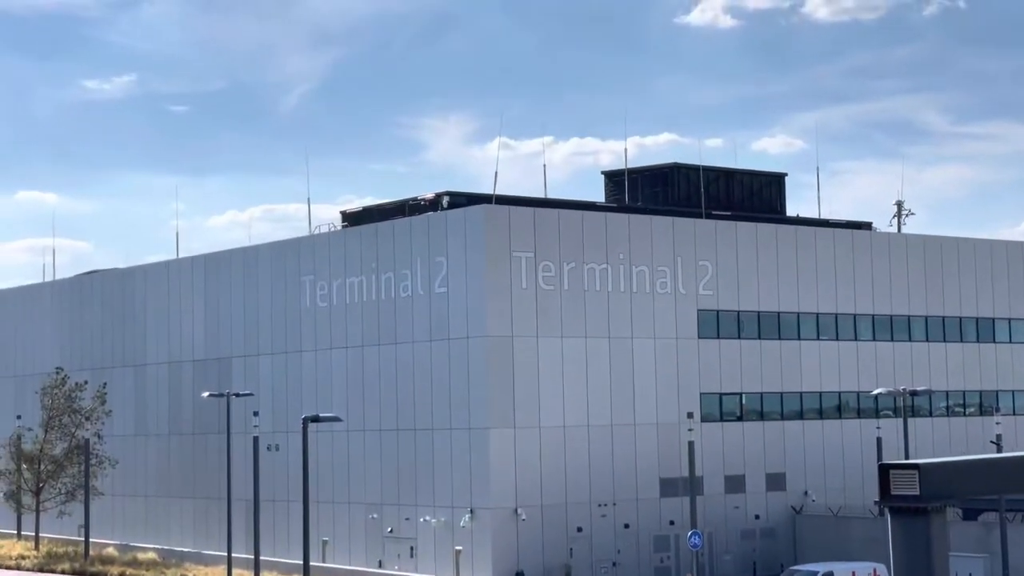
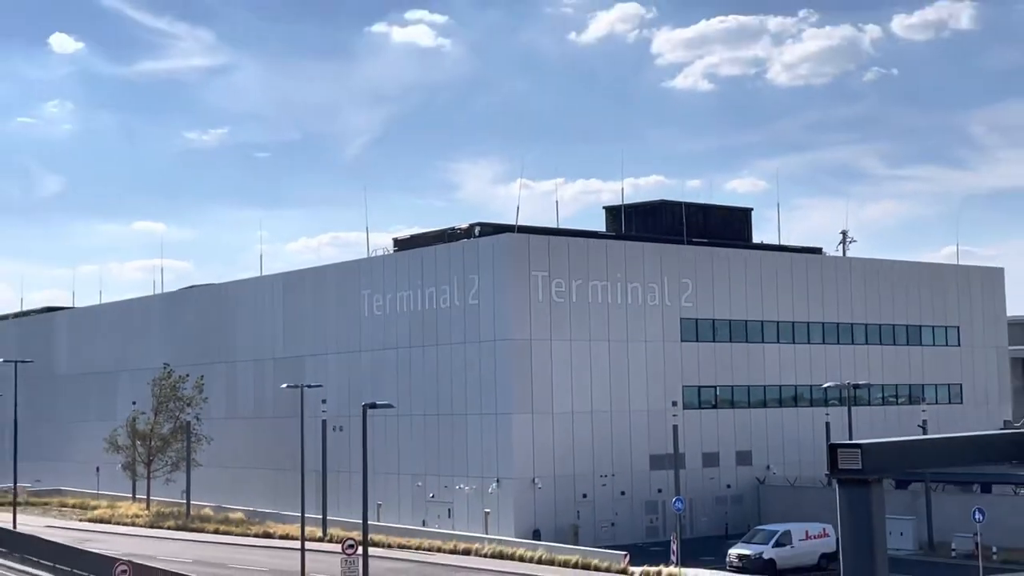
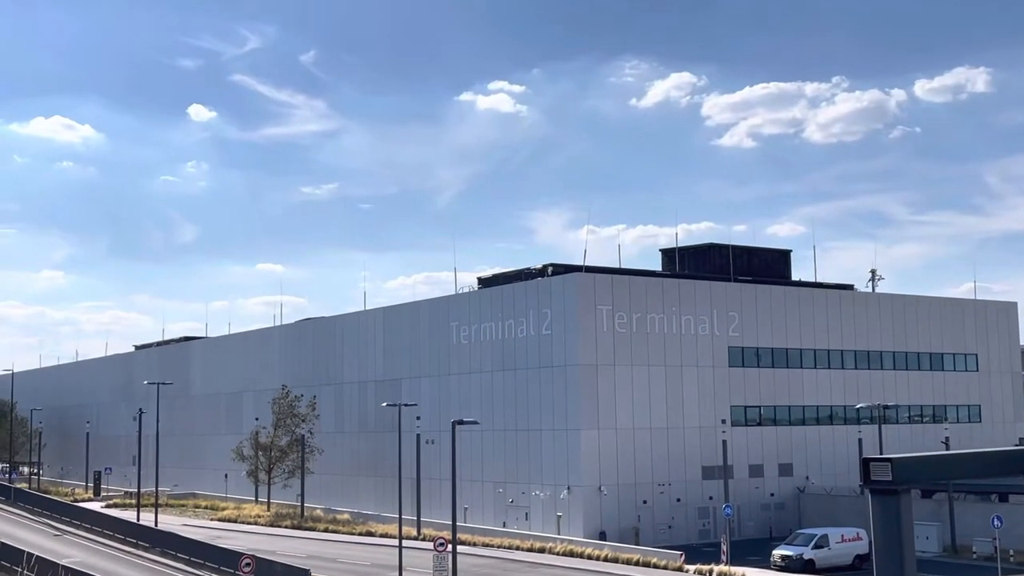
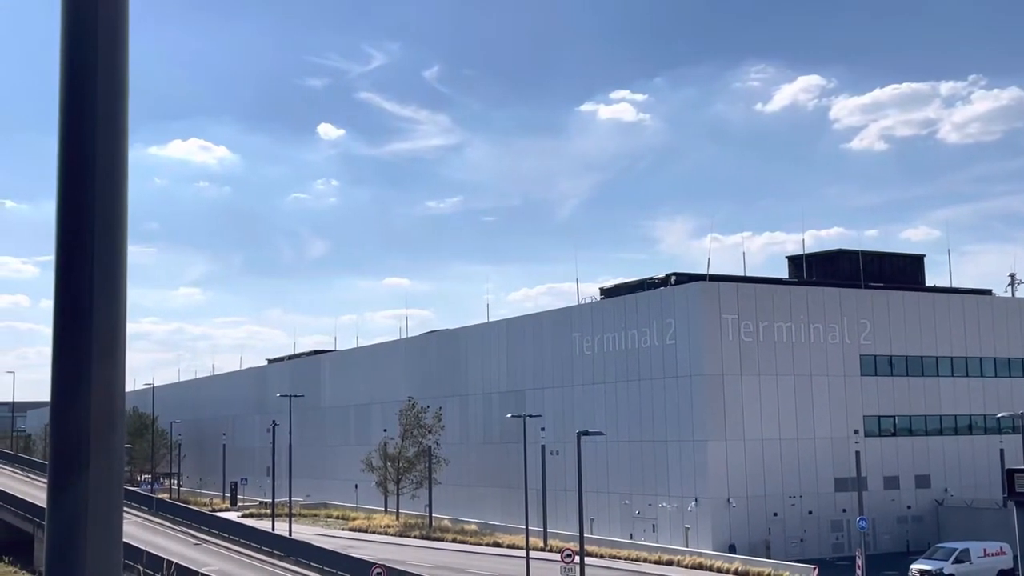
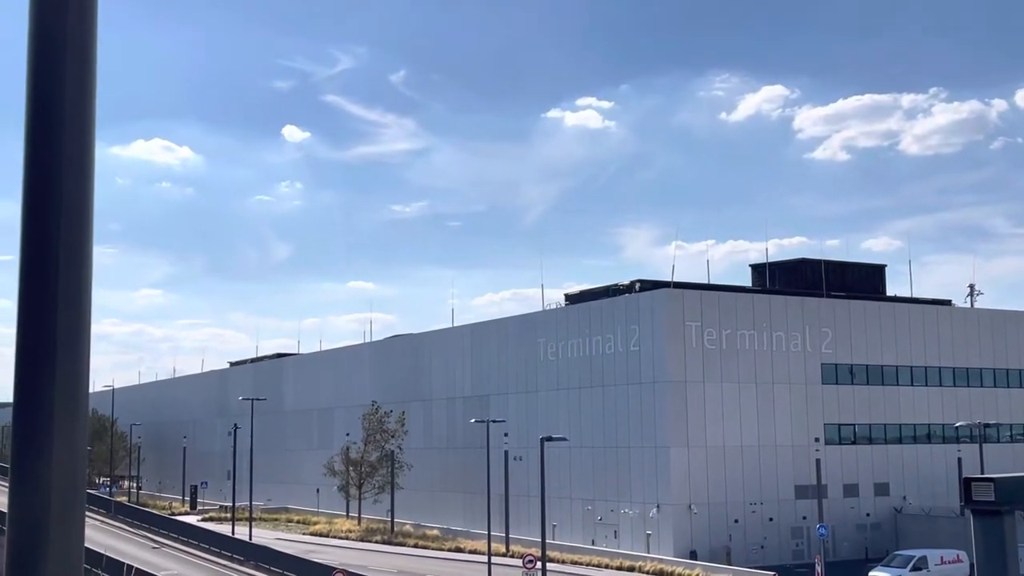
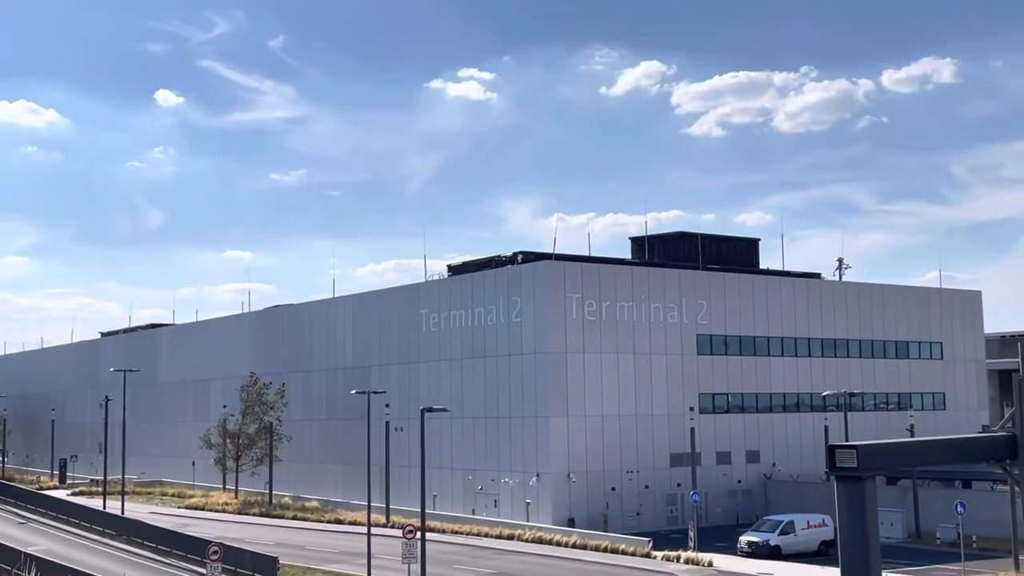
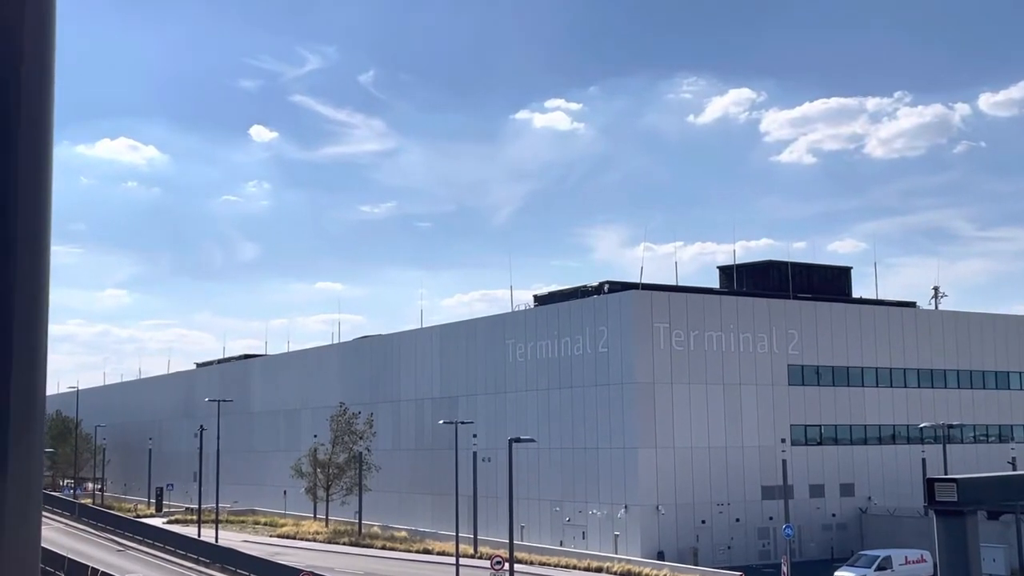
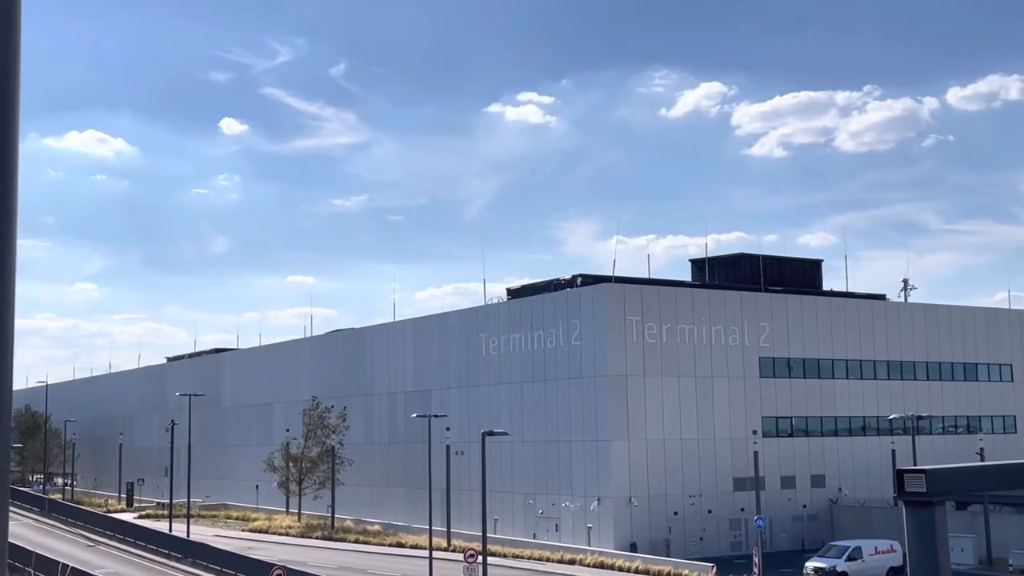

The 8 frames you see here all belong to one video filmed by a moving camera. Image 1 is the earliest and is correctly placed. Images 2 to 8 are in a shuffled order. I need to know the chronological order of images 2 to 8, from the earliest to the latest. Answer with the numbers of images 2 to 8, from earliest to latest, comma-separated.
2, 6, 3, 8, 7, 5, 4
